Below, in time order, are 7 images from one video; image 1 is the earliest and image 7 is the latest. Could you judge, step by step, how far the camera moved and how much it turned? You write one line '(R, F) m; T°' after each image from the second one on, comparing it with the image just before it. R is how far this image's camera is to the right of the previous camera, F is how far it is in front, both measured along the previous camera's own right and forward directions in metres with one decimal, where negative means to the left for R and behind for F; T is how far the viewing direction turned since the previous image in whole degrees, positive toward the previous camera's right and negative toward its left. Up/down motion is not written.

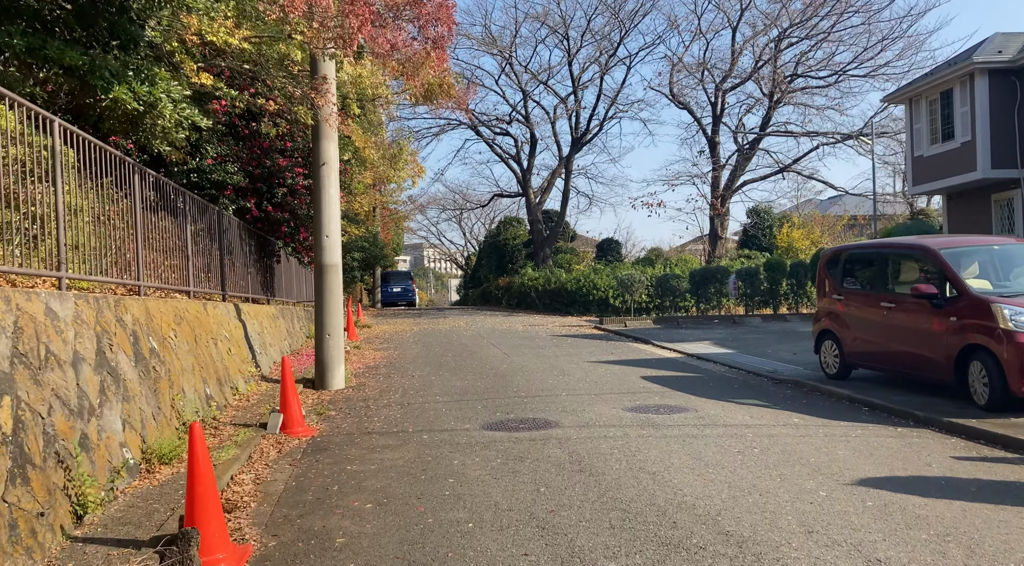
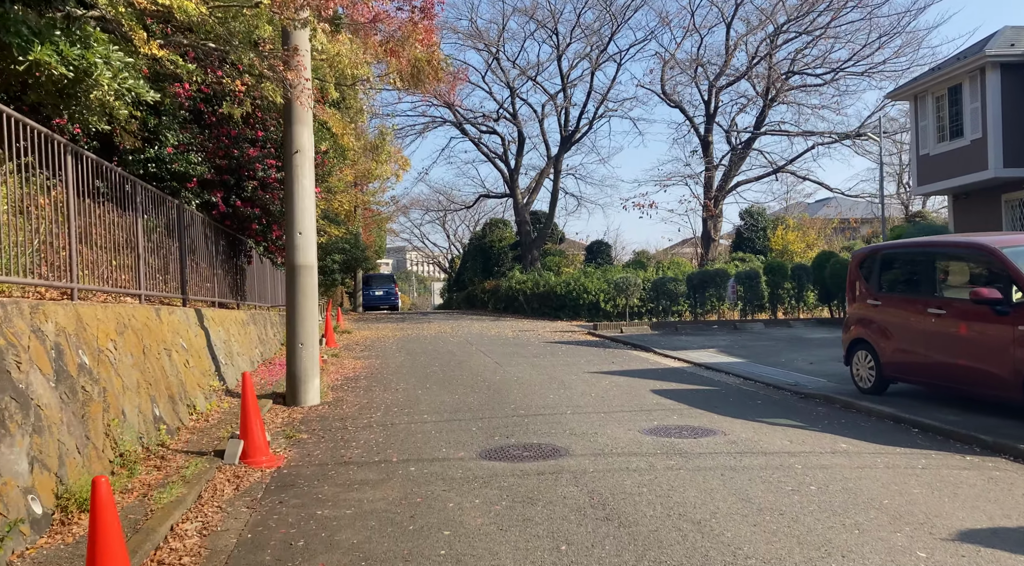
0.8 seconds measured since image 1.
(-0.2, +1.2) m; +1°
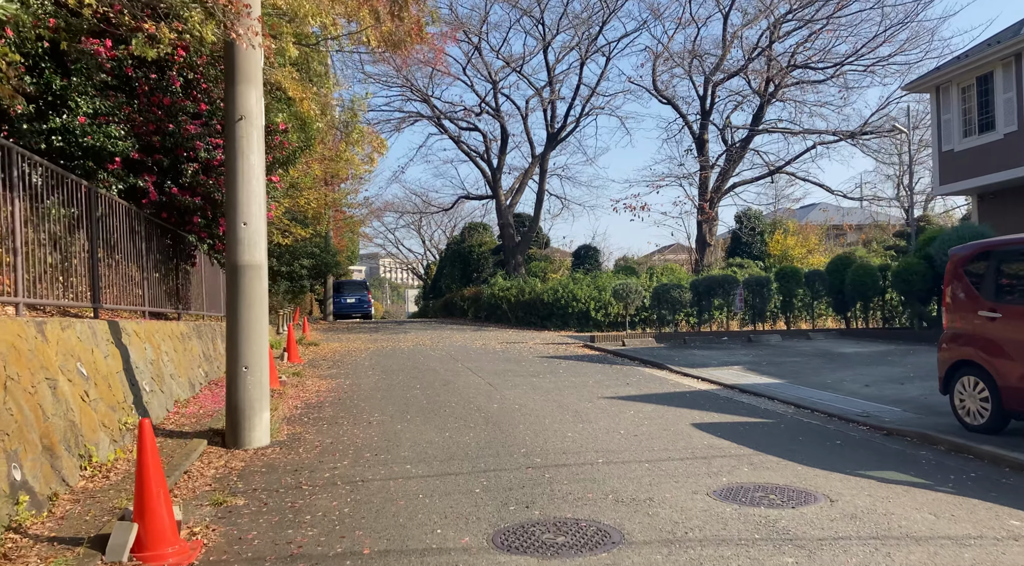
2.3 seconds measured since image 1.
(-0.3, +2.2) m; +2°
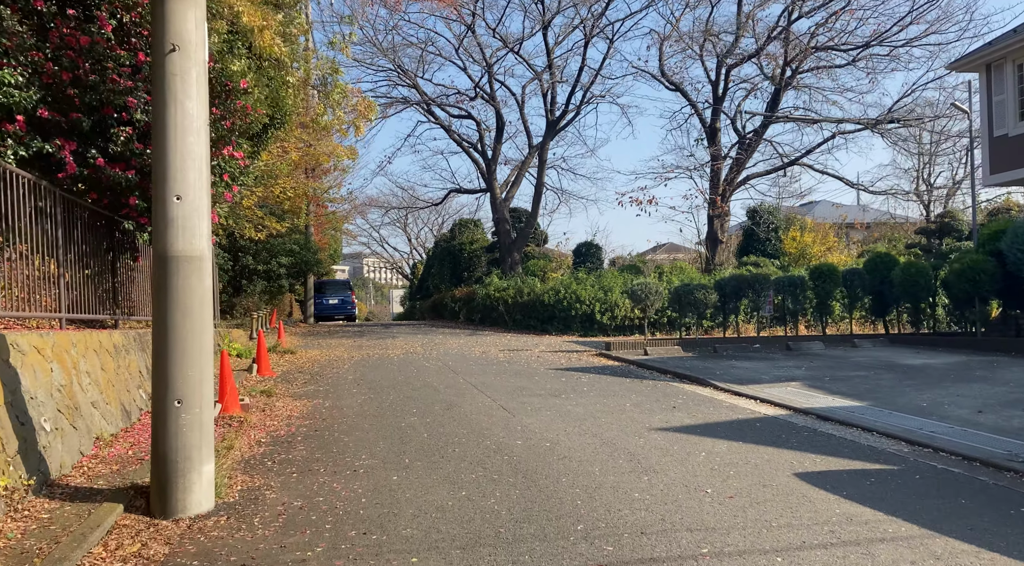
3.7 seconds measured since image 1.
(-0.4, +2.3) m; +1°
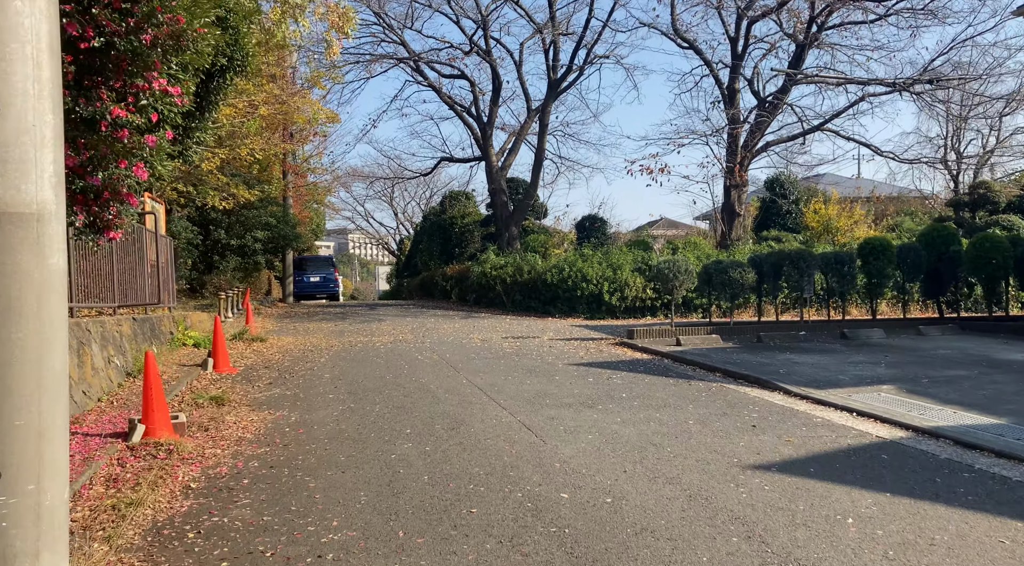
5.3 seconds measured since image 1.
(-0.3, +2.4) m; +1°
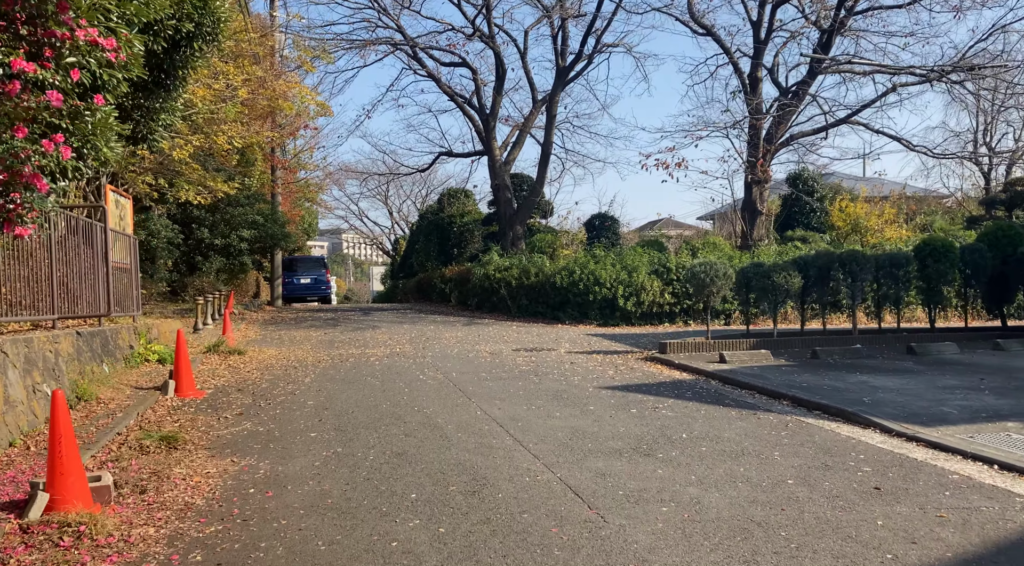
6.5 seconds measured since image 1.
(-0.3, +1.9) m; 0°
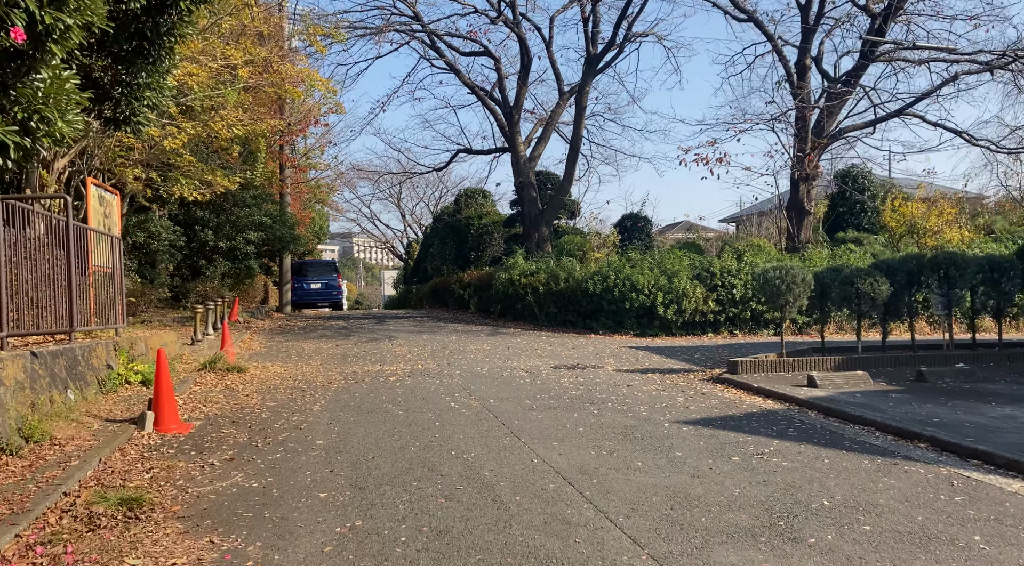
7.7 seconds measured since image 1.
(-0.4, +1.8) m; -1°
